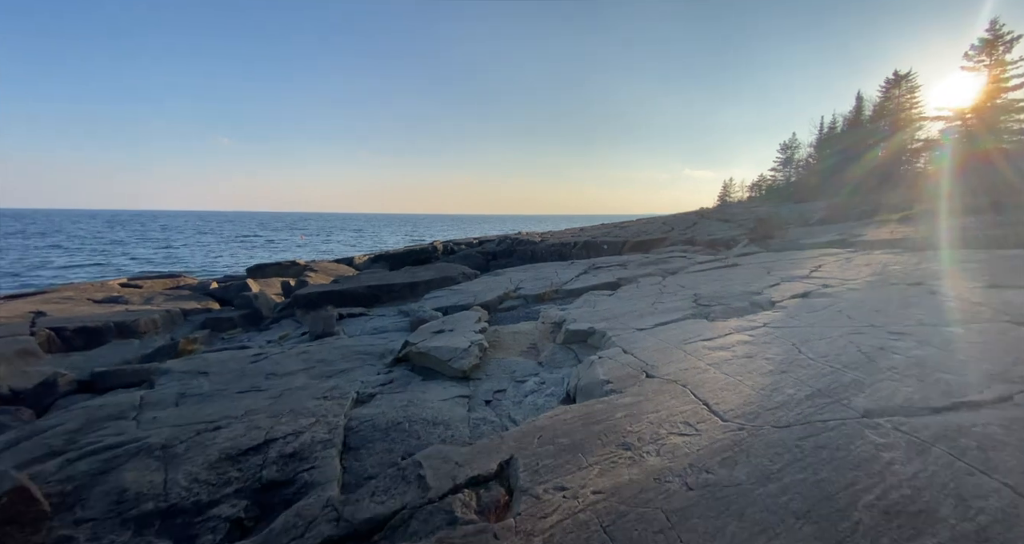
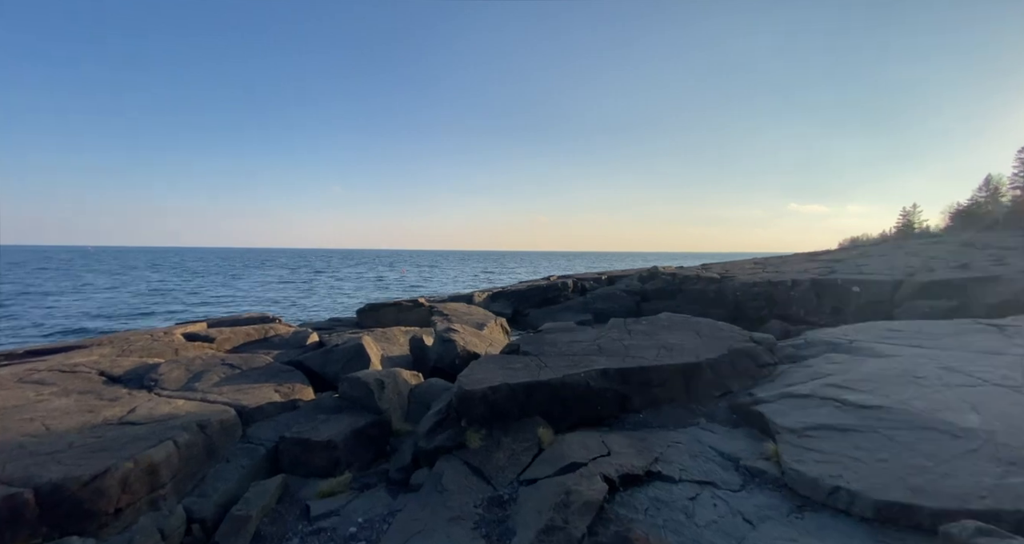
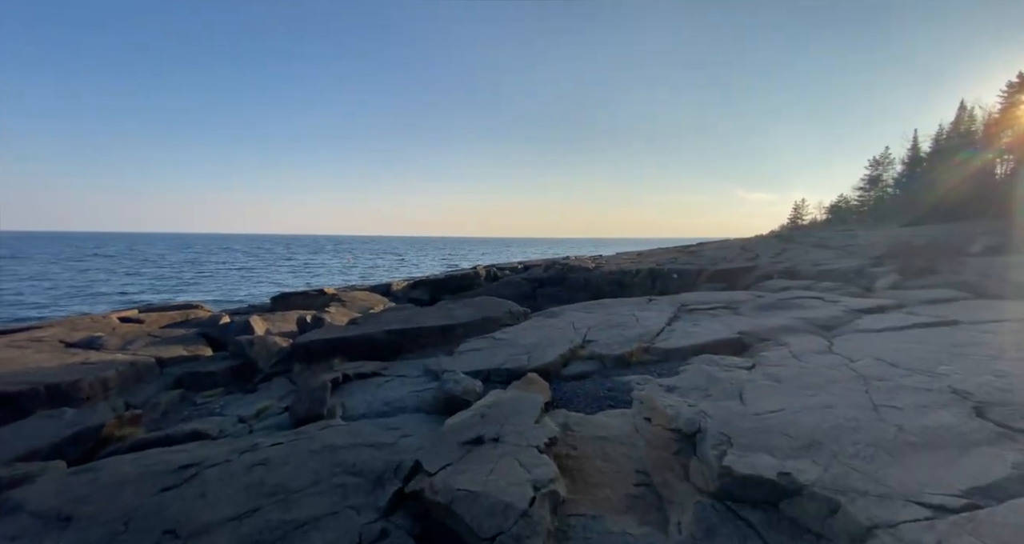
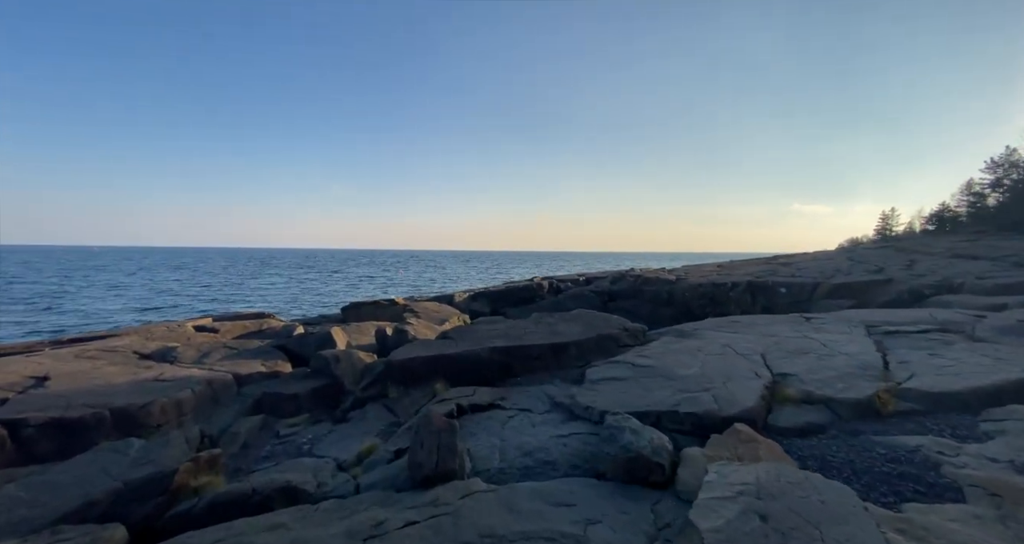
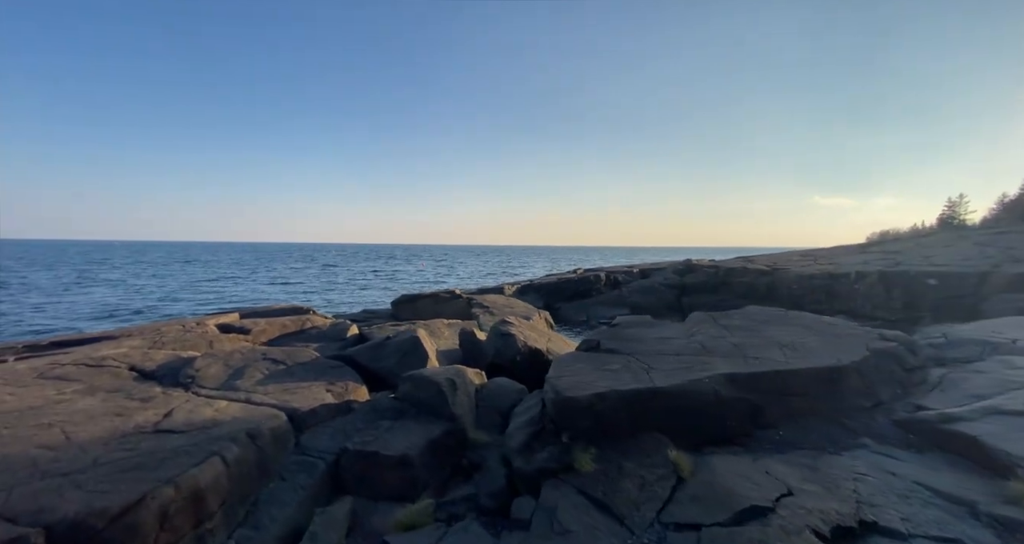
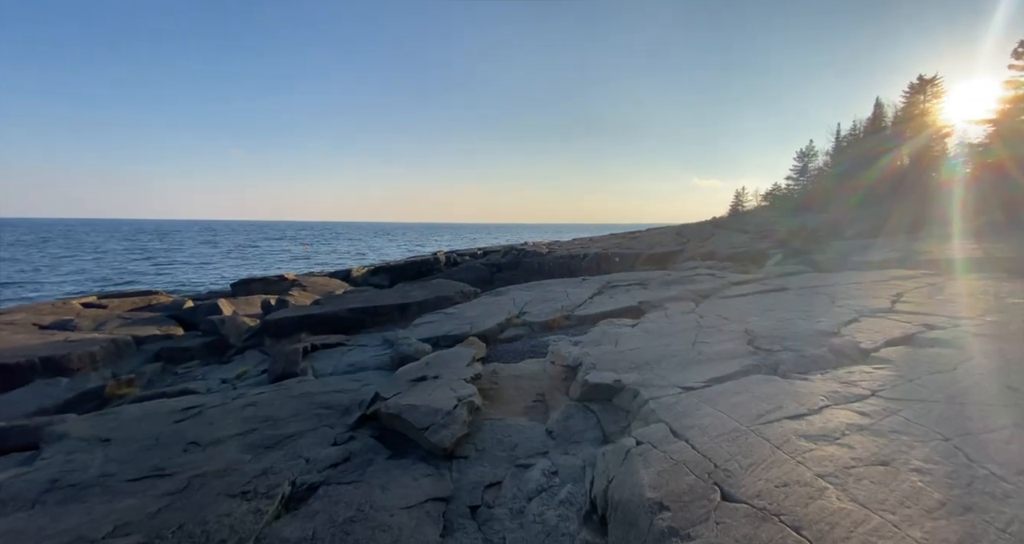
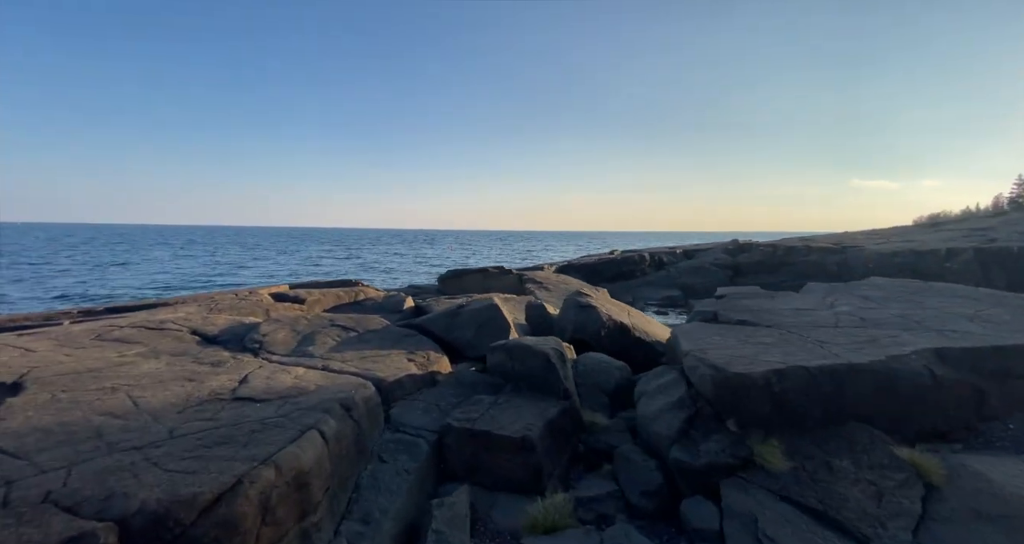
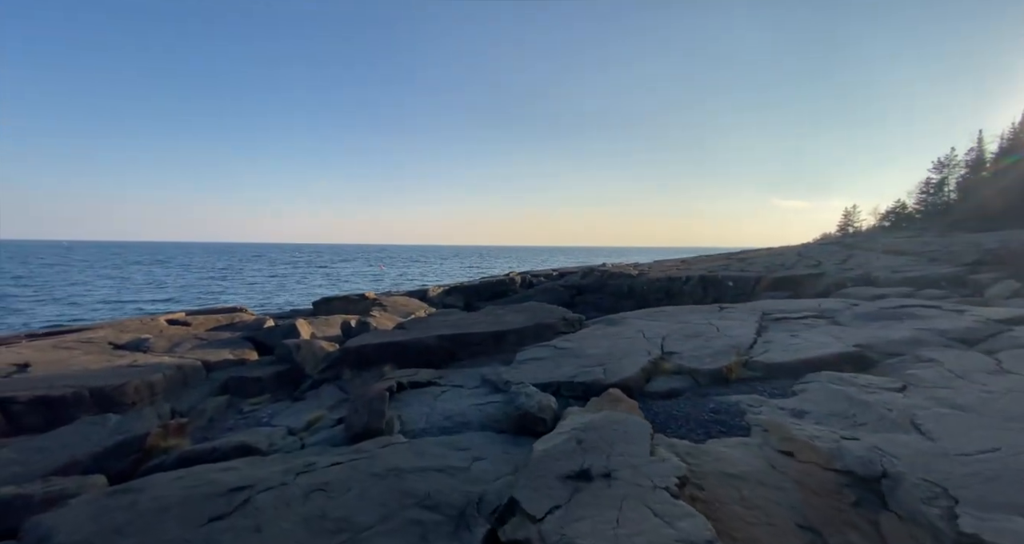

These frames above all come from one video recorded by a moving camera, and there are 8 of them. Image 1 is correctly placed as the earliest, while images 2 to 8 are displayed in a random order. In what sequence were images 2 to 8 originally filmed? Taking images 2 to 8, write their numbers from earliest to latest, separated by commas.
6, 3, 8, 4, 2, 5, 7
